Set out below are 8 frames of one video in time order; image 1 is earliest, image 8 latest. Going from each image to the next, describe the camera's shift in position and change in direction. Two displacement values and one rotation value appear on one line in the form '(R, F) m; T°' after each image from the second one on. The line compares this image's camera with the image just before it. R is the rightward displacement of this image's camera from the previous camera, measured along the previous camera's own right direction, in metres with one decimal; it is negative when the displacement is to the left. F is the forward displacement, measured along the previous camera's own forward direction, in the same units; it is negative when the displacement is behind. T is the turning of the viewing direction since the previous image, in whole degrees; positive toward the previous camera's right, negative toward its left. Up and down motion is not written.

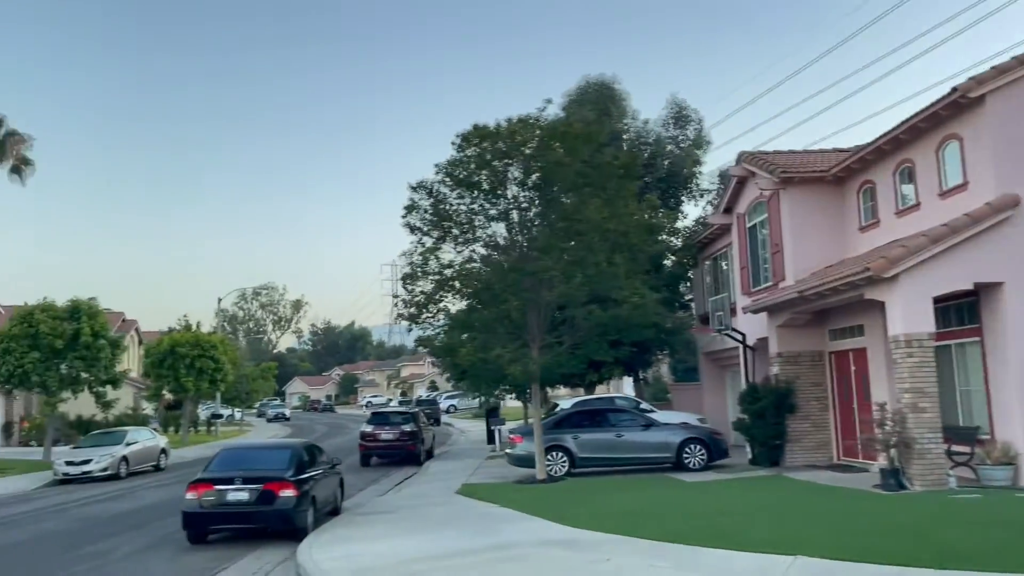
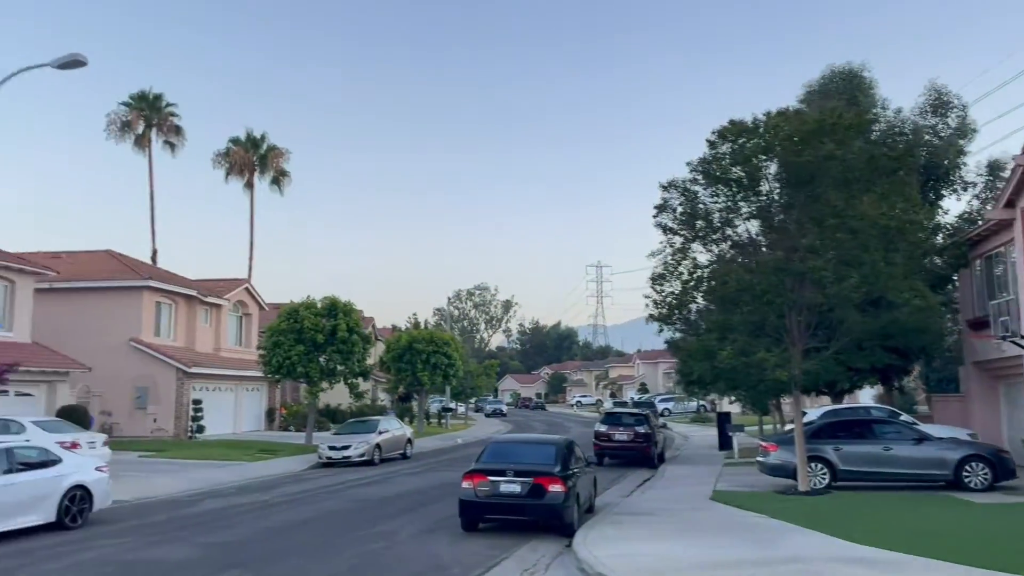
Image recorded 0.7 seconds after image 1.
(-1.2, -0.1) m; -14°
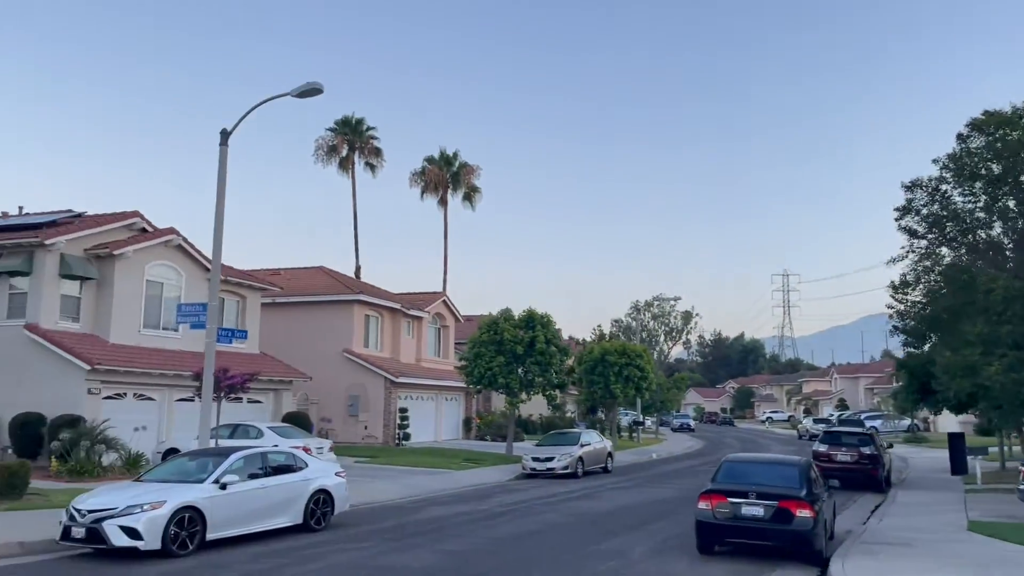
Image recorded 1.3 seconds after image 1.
(-1.0, +0.2) m; -12°
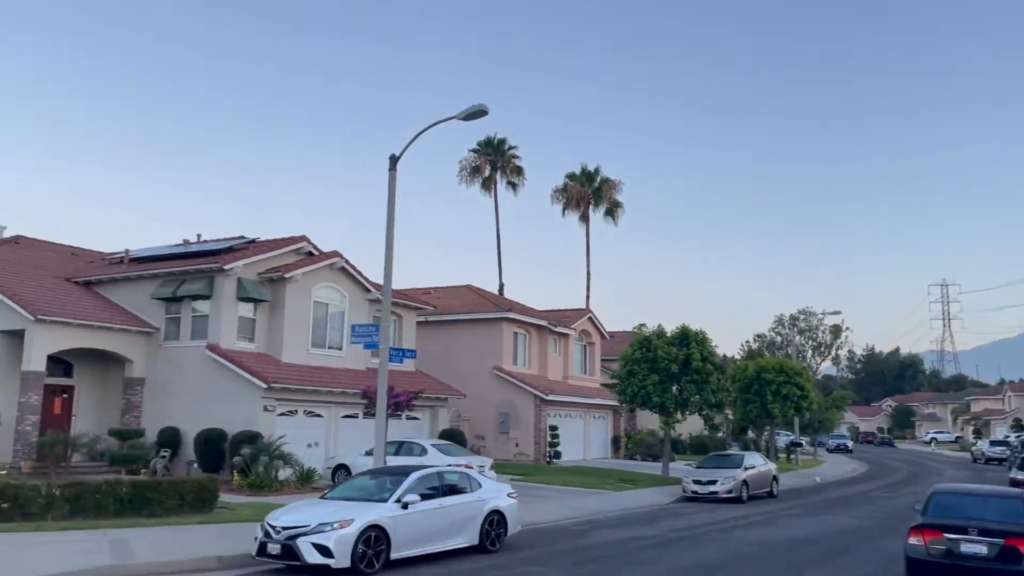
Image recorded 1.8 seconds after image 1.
(-0.8, +0.2) m; -9°
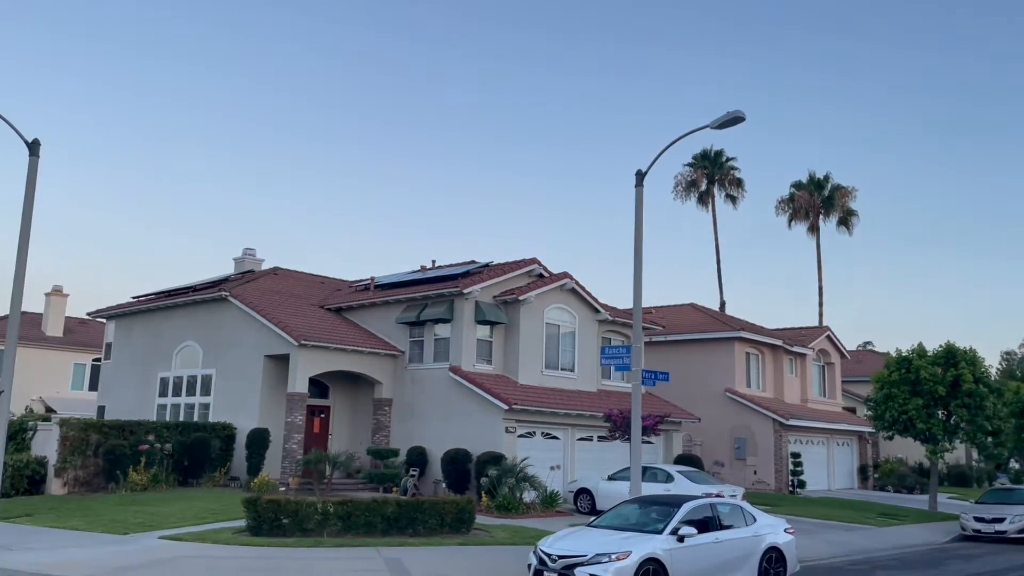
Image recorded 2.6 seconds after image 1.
(-1.3, +0.5) m; -13°
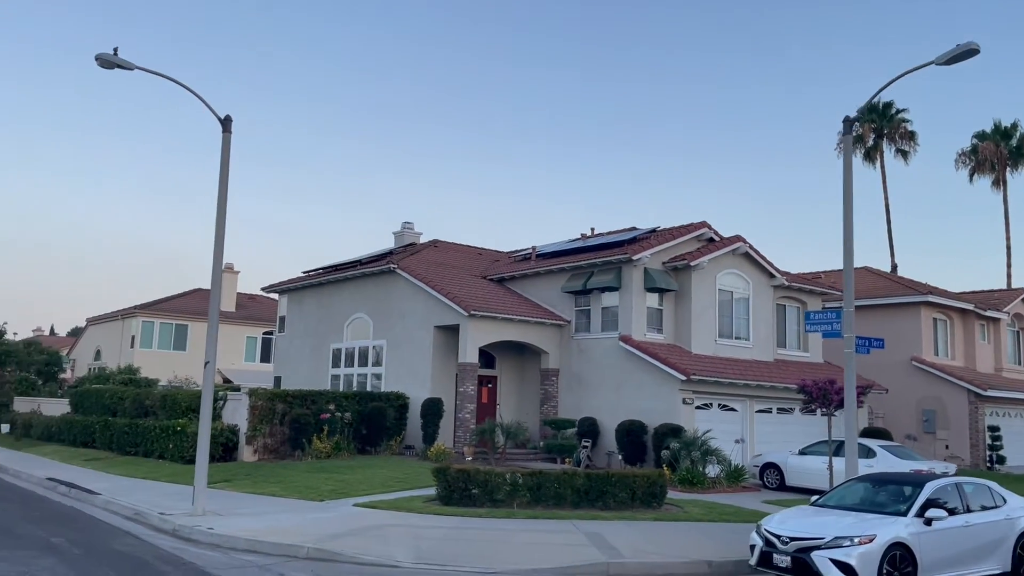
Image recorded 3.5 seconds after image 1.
(-1.4, +0.6) m; -9°
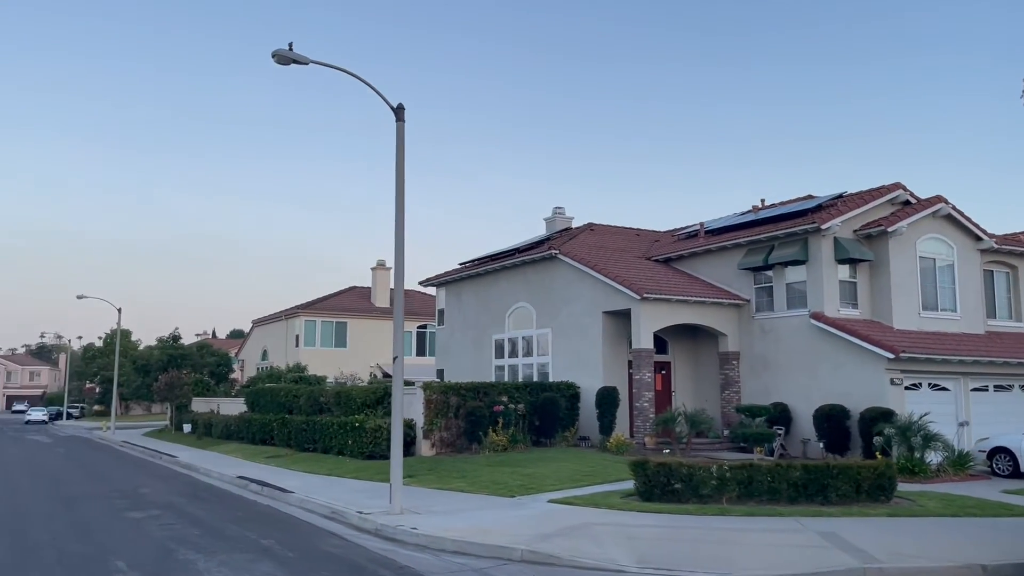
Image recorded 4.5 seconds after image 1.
(-1.4, +1.0) m; -9°
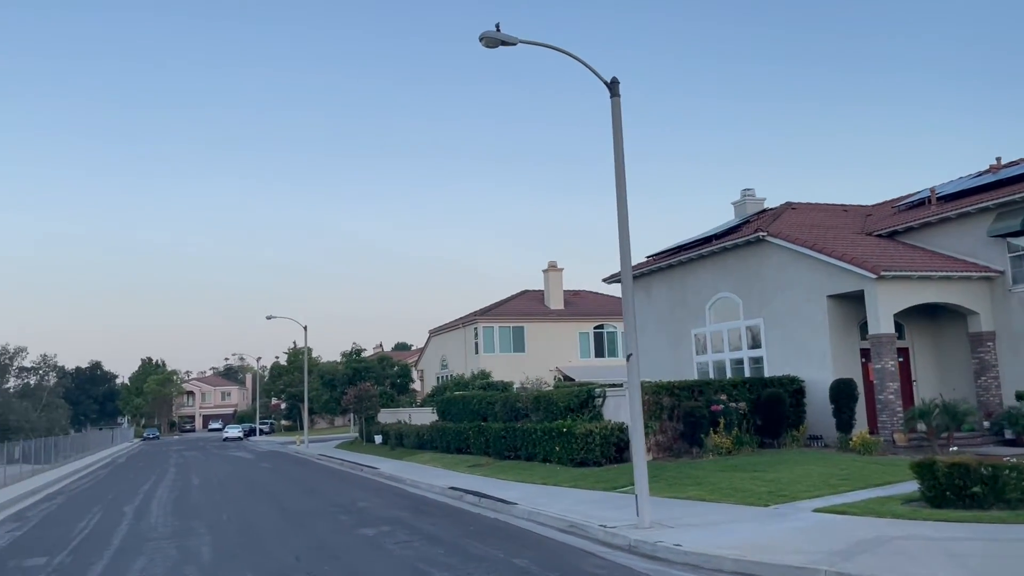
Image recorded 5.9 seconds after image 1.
(-1.9, +1.4) m; -10°
